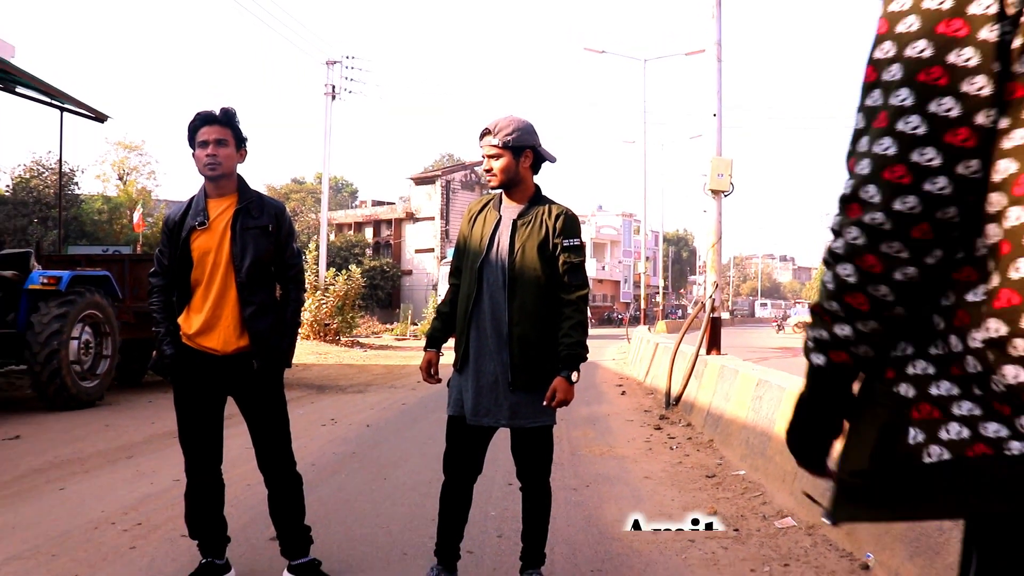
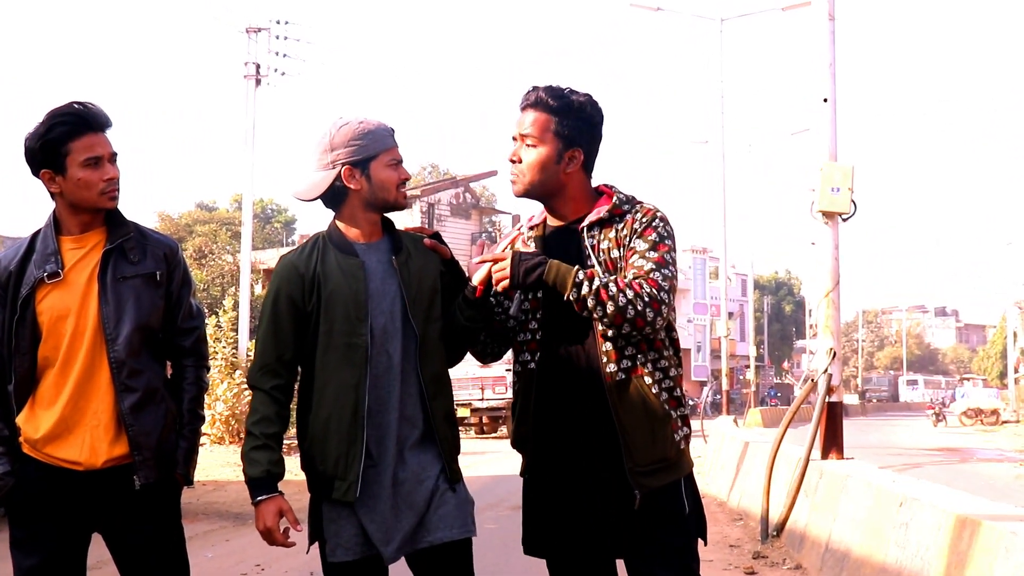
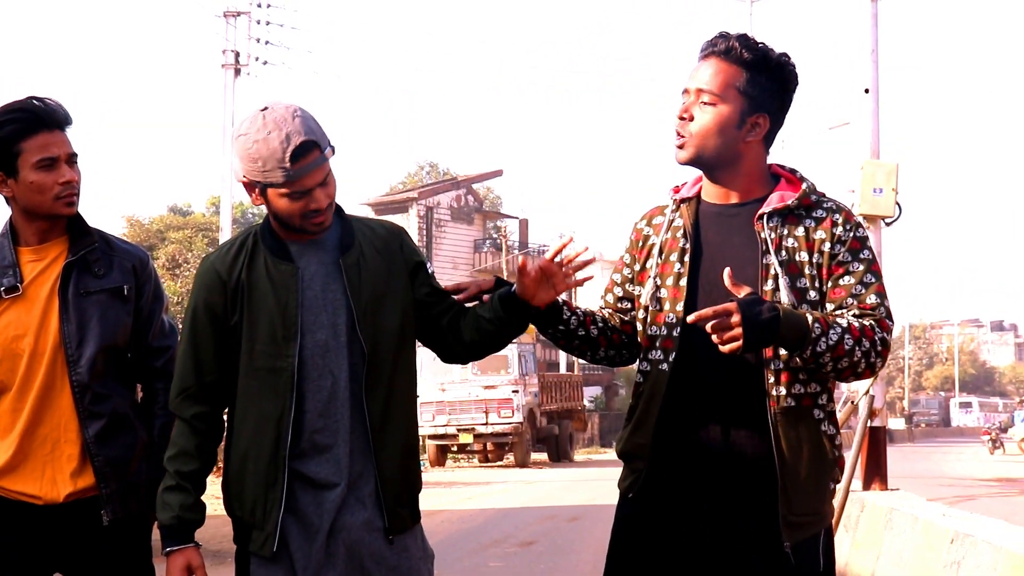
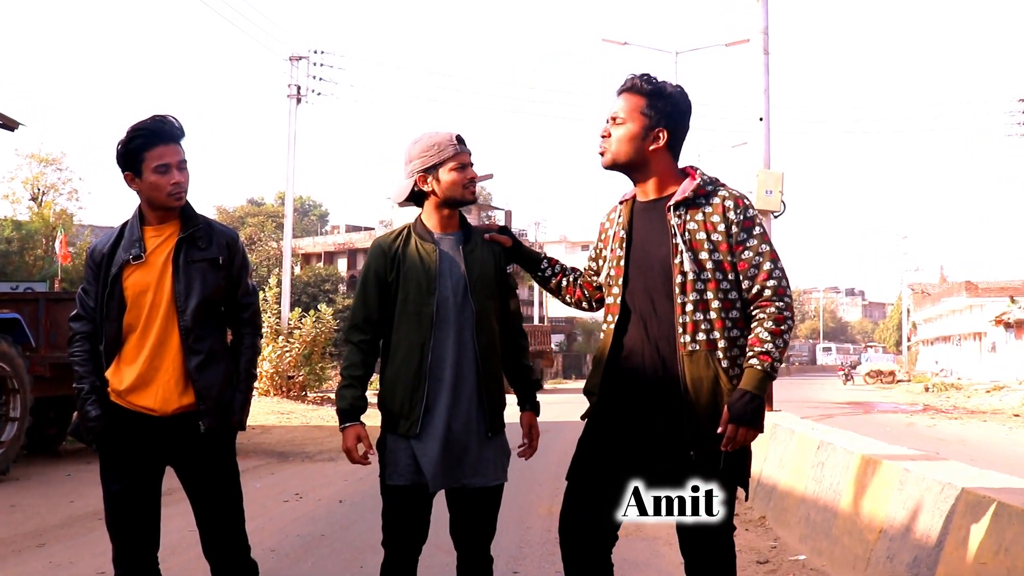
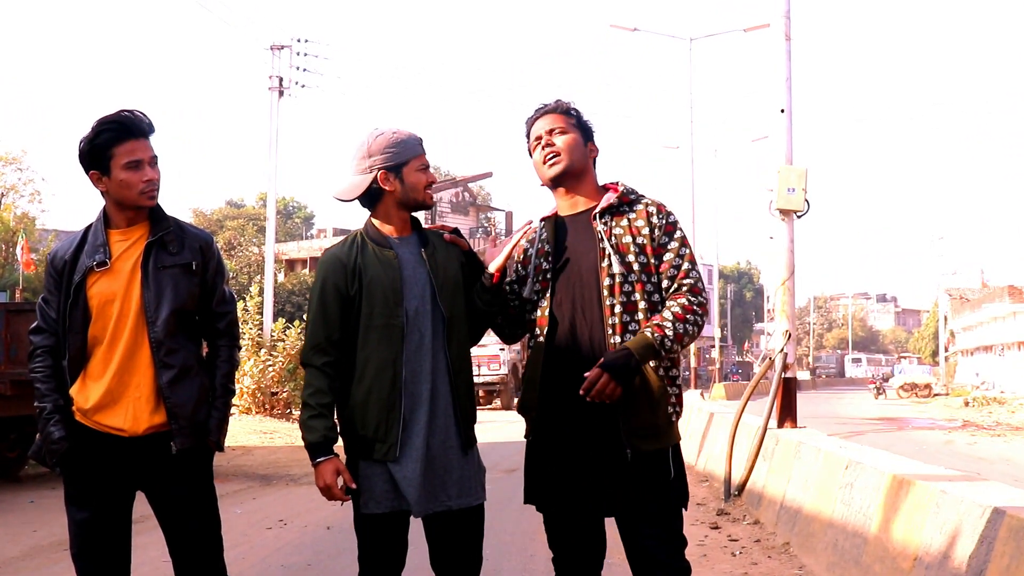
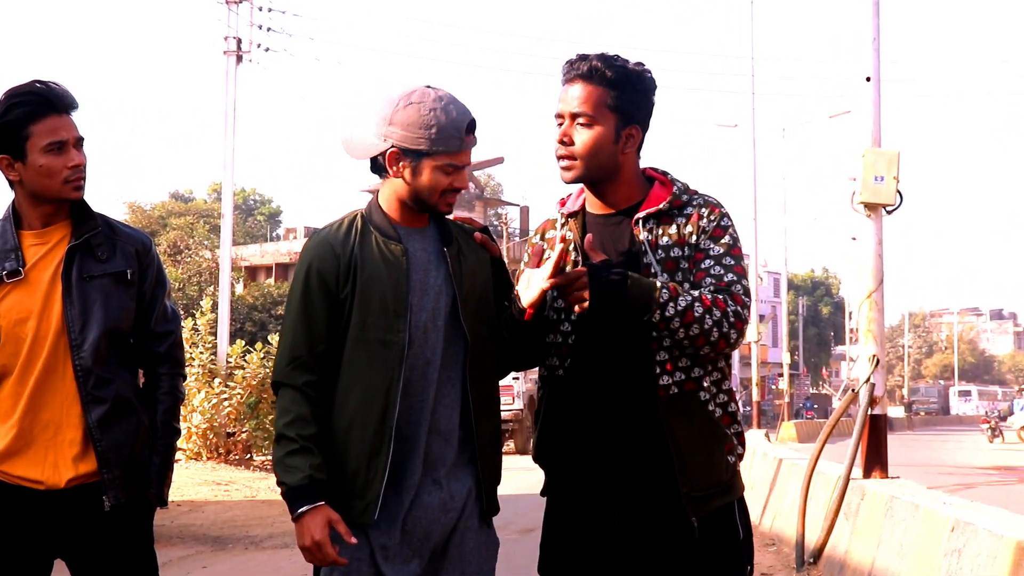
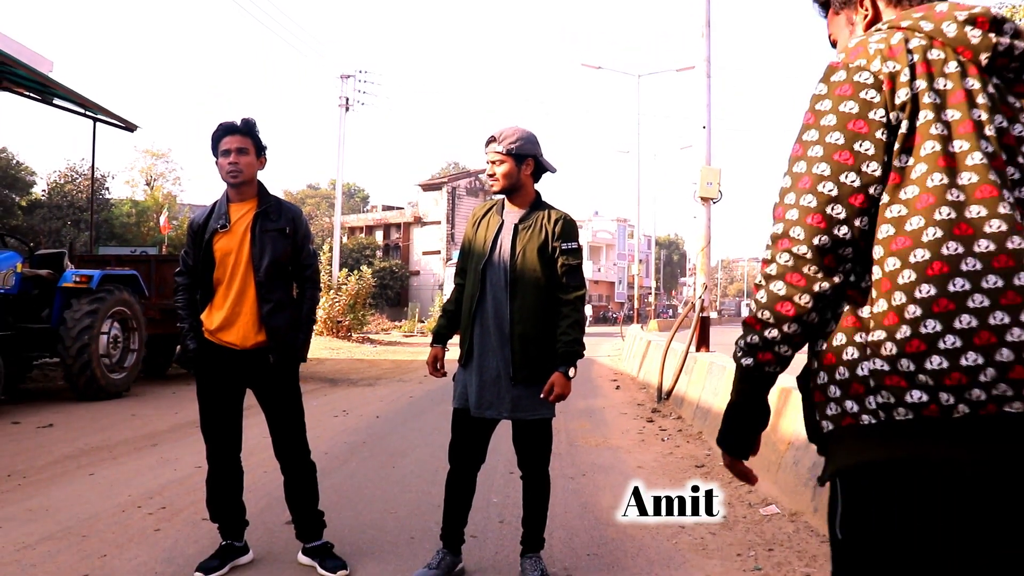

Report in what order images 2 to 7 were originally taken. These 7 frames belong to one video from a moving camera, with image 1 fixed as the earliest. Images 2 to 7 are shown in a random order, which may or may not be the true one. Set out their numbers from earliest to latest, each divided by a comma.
7, 4, 5, 2, 6, 3
